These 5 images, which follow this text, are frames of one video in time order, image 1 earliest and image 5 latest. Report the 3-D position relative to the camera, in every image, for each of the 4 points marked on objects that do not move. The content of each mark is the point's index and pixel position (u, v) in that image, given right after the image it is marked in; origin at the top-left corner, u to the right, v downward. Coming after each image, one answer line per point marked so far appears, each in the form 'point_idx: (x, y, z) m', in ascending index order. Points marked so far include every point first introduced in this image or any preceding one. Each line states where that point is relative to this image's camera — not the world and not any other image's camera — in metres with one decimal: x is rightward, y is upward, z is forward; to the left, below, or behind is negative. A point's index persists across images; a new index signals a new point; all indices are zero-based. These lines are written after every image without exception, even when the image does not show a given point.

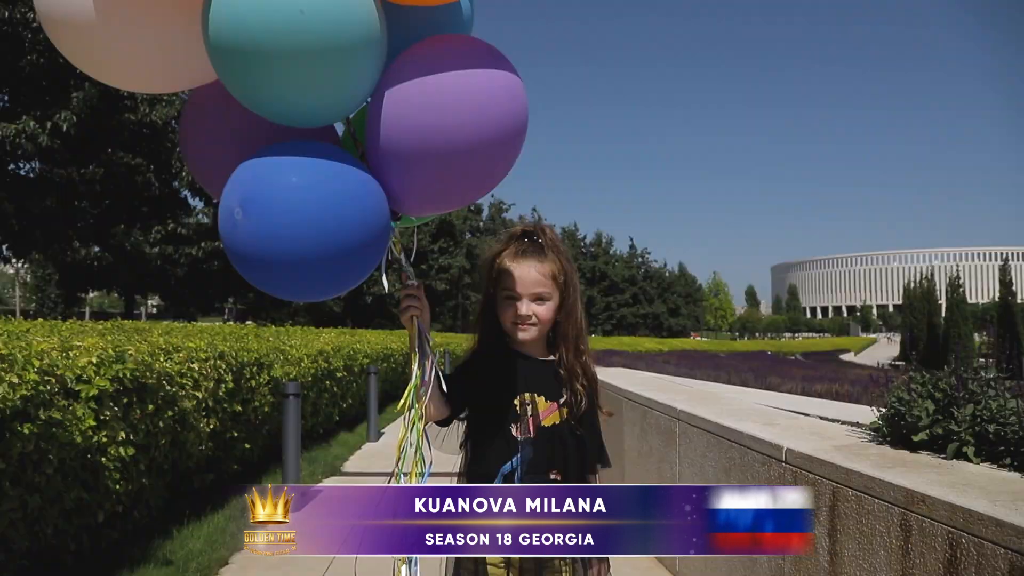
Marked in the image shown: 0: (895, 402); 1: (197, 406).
0: (+1.5, -0.5, +3.1) m
1: (-2.3, -0.8, +5.6) m
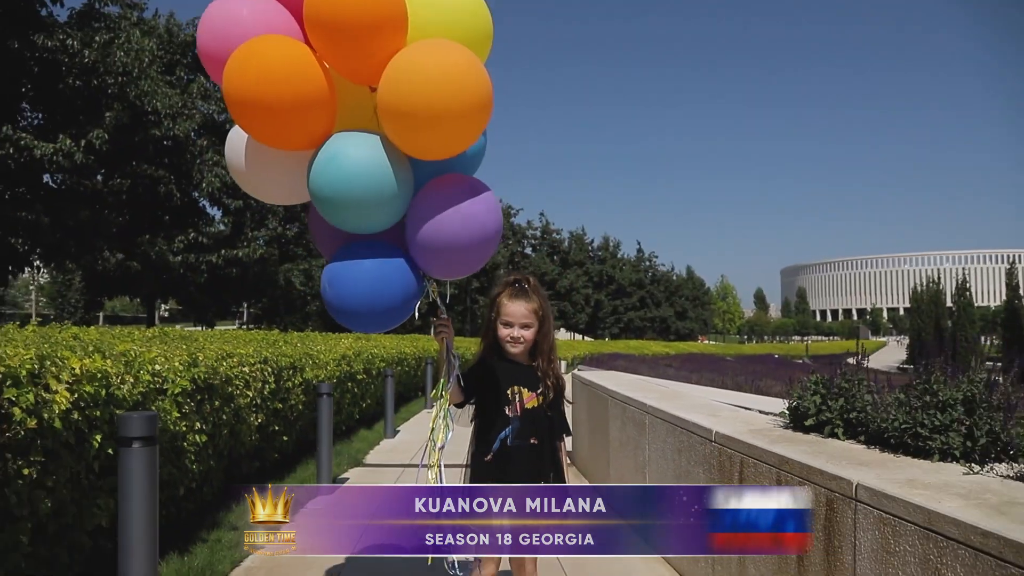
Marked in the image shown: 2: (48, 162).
0: (+1.5, -0.6, +4.1) m
1: (-2.2, -1.0, +6.6) m
2: (-10.8, +2.9, +18.1) m
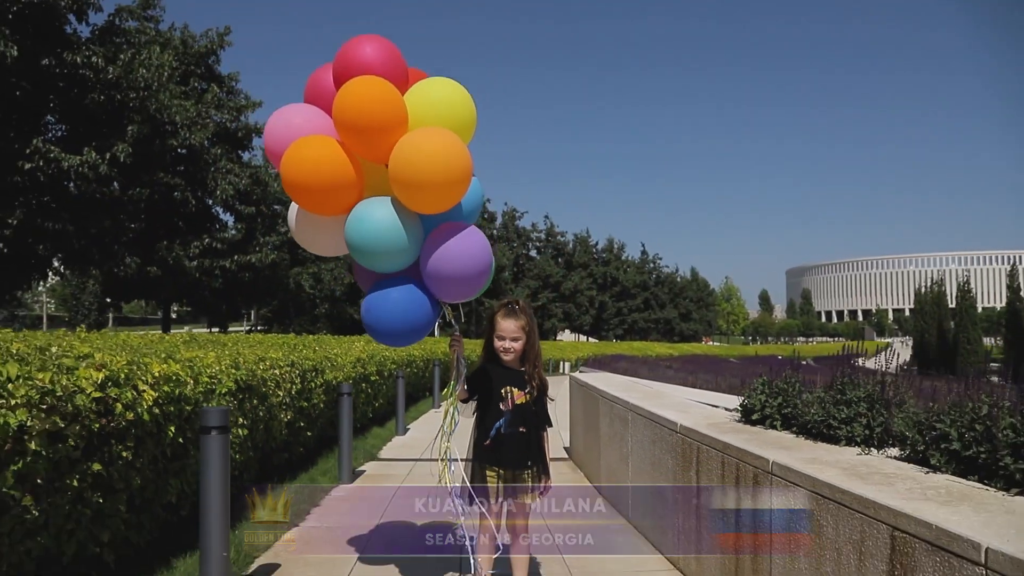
0: (+1.5, -0.7, +4.9) m
1: (-2.2, -1.1, +7.5) m
2: (-10.7, +2.8, +19.1) m
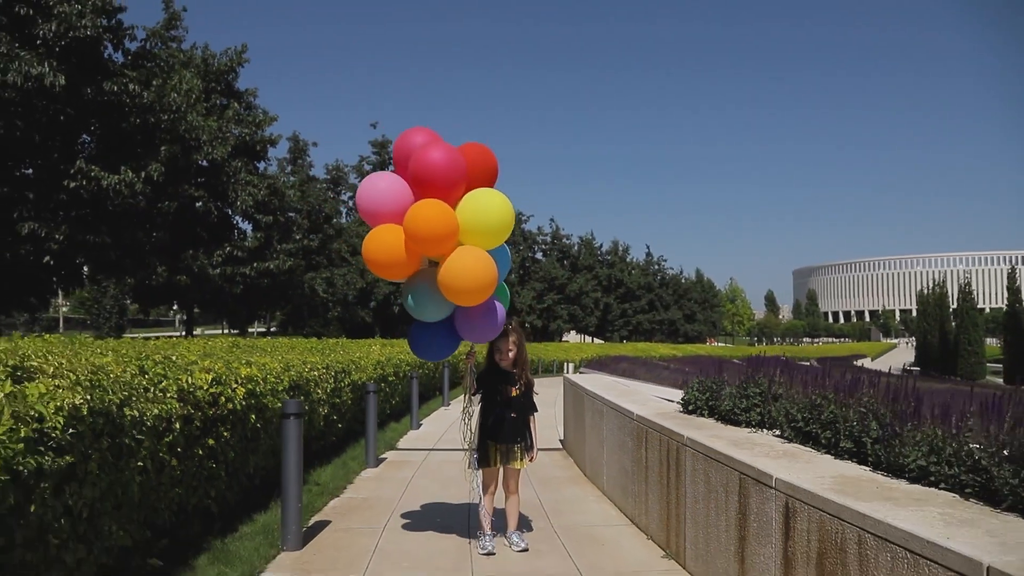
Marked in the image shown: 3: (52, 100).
0: (+1.4, -0.9, +6.5) m
1: (-2.3, -1.3, +9.1) m
2: (-10.6, +2.6, +20.7) m
3: (-11.5, +4.7, +19.4) m
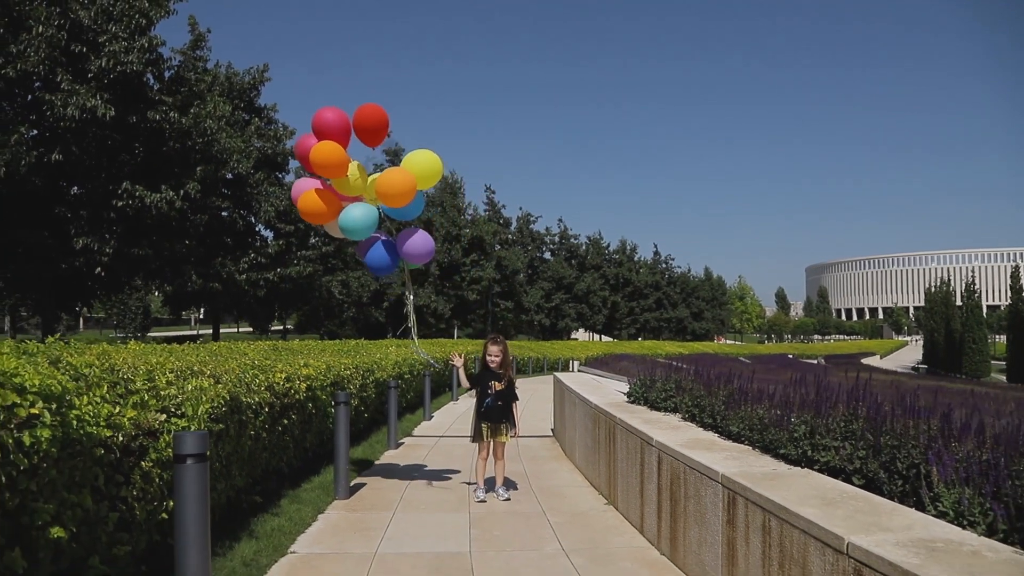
0: (+1.3, -1.1, +8.7) m
1: (-2.3, -1.5, +11.3) m
2: (-10.5, +2.4, +23.0) m
3: (-11.4, +4.5, +21.8) m
